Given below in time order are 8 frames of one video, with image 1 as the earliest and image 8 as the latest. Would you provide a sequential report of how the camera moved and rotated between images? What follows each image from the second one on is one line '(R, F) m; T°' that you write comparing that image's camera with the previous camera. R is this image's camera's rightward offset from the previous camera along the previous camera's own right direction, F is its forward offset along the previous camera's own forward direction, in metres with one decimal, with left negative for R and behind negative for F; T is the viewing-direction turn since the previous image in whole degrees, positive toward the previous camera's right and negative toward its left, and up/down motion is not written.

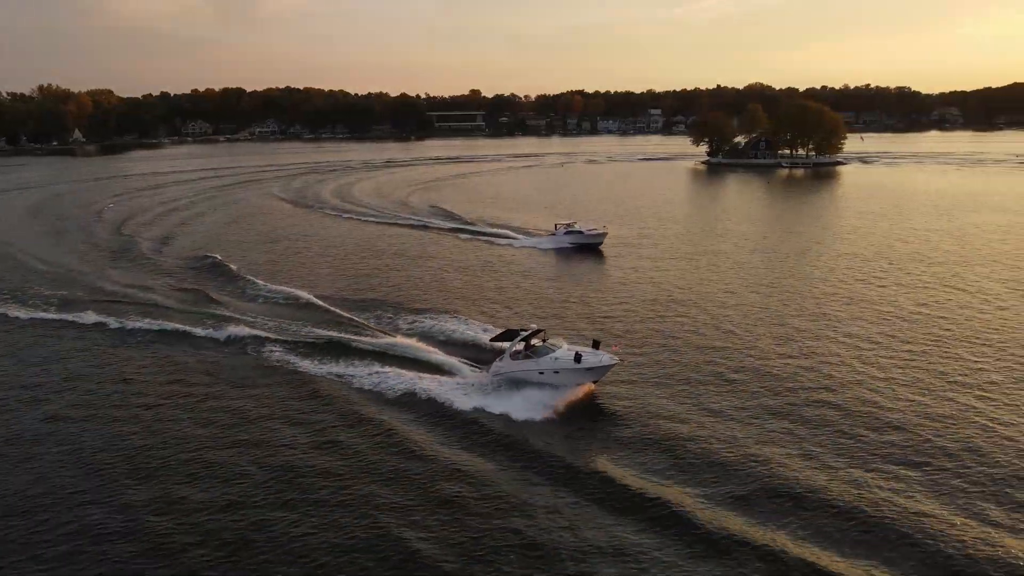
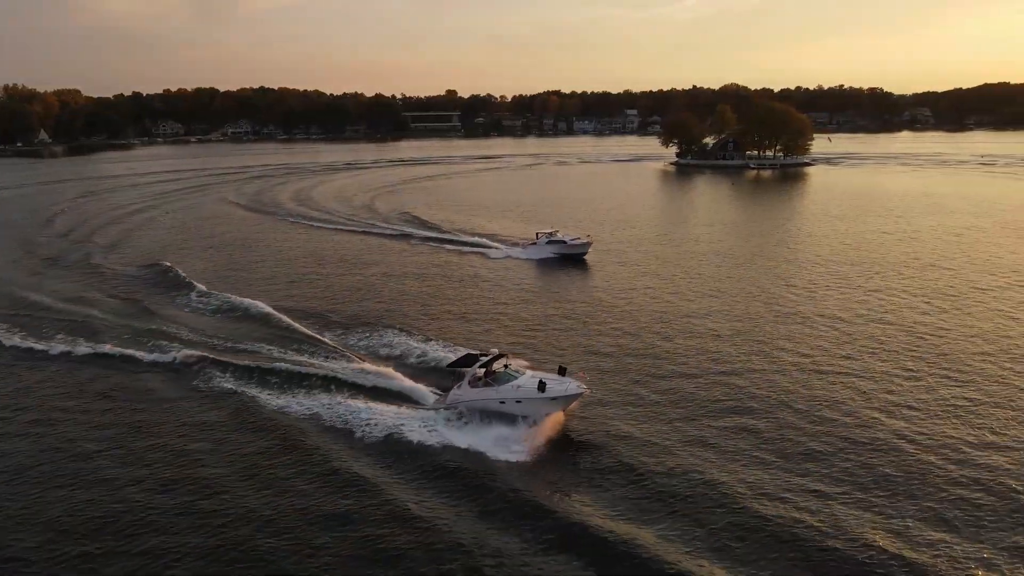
(+1.3, +1.0) m; +1°
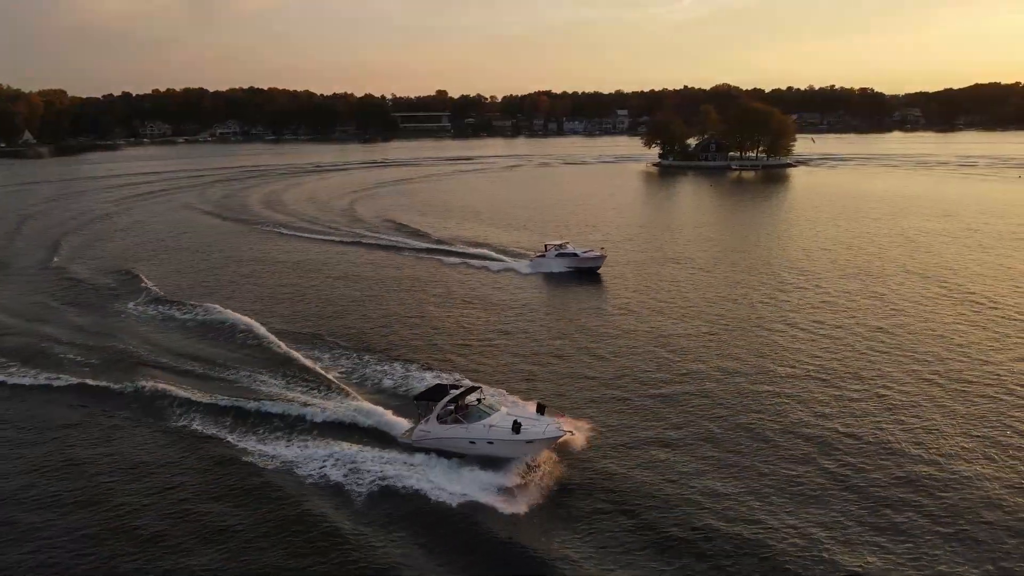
(+1.6, +1.2) m; 0°
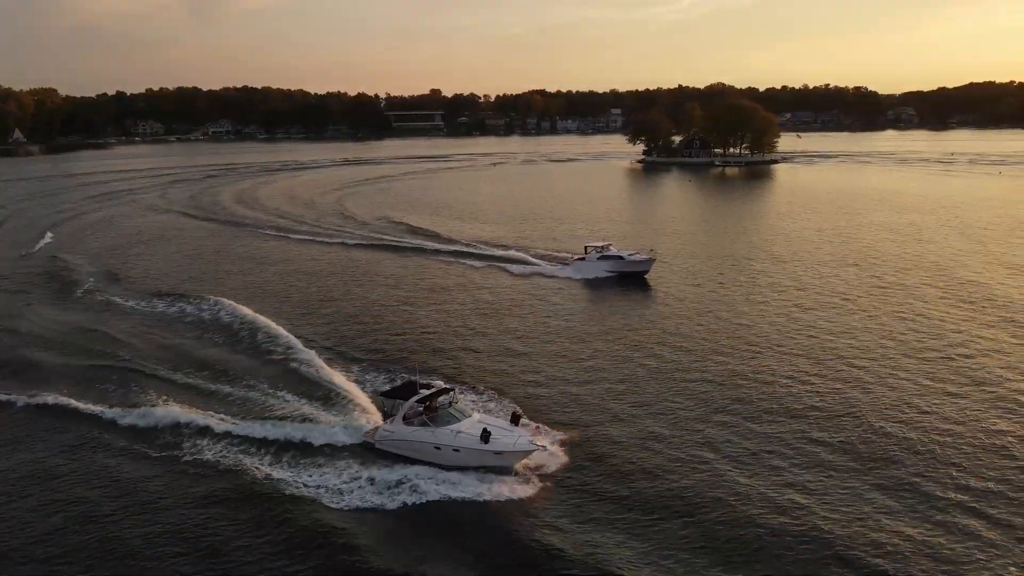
(+1.6, +0.5) m; 0°
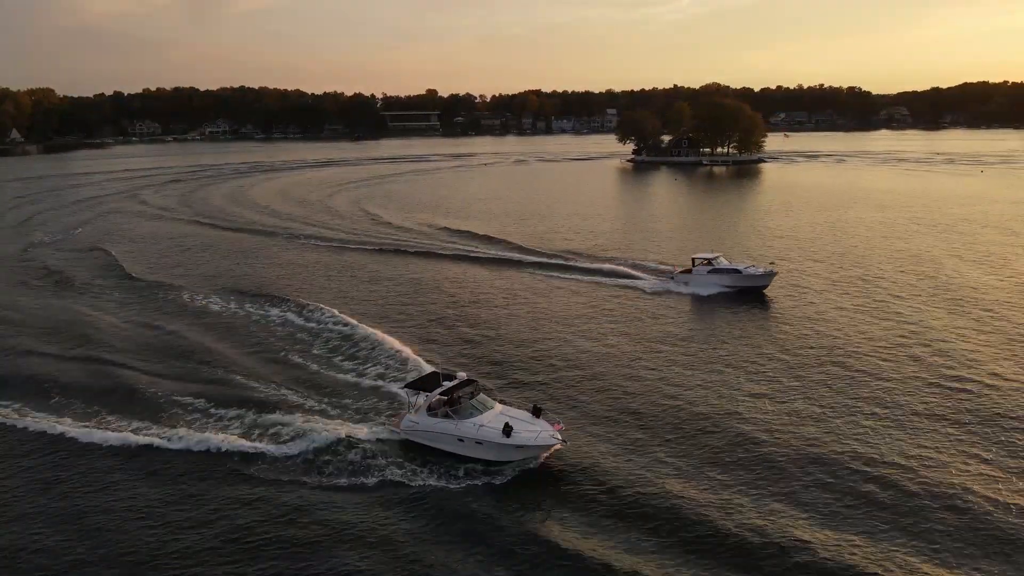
(+0.5, -1.3) m; 0°
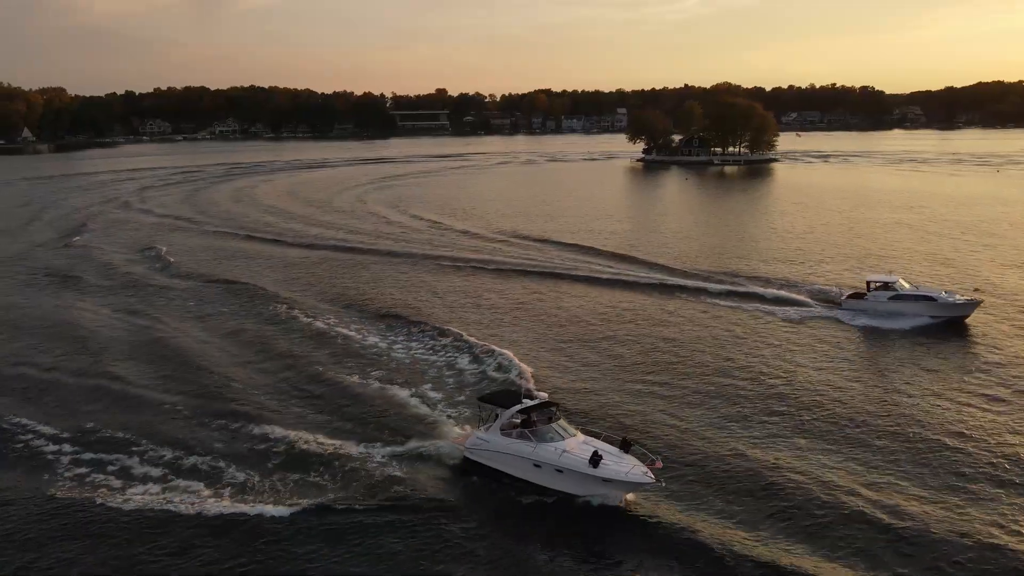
(+0.1, +0.8) m; -1°
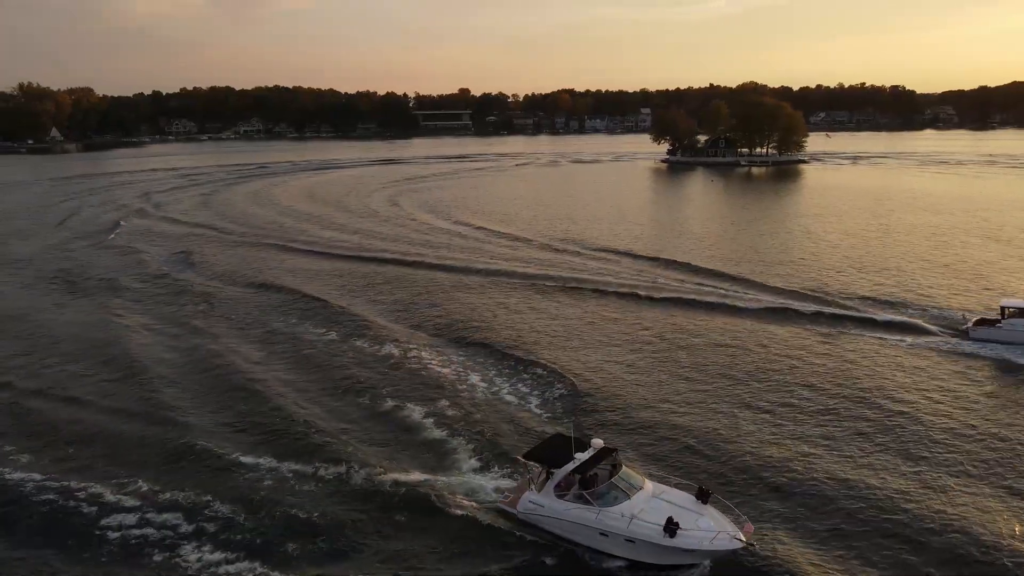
(+0.1, +1.2) m; -2°
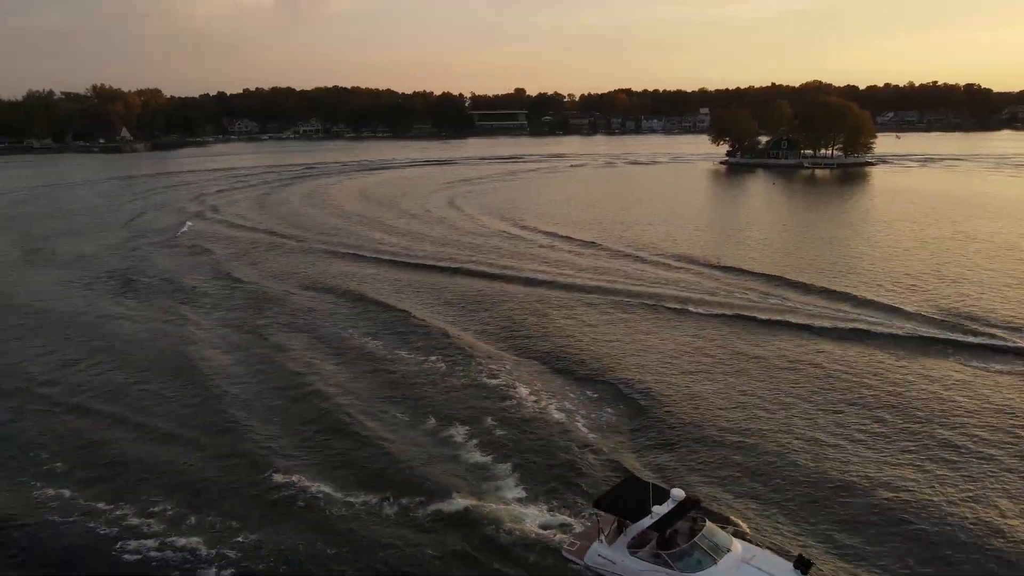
(+0.1, +1.0) m; -4°
